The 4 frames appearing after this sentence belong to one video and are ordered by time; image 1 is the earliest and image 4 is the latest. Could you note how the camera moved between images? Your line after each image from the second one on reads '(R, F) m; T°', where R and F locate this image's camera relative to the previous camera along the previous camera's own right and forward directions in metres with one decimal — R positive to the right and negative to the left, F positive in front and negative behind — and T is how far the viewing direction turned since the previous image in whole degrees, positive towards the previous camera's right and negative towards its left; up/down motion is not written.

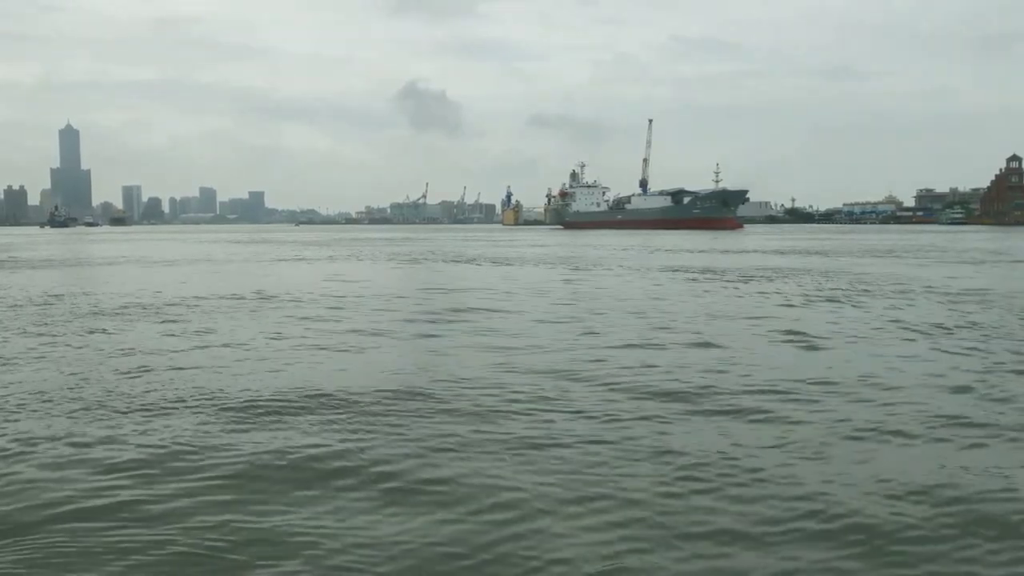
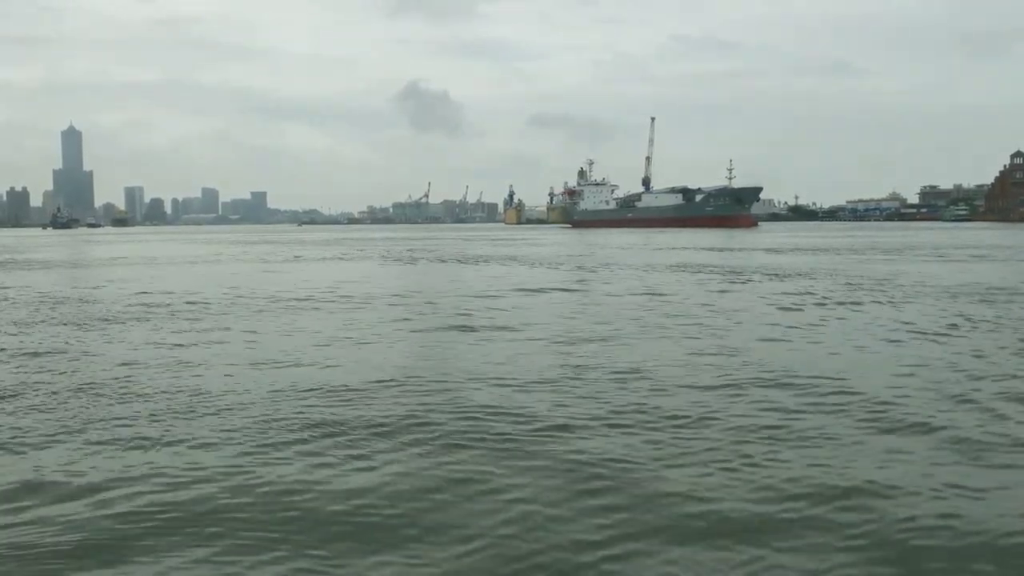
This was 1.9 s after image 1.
(-0.6, +1.1) m; 0°
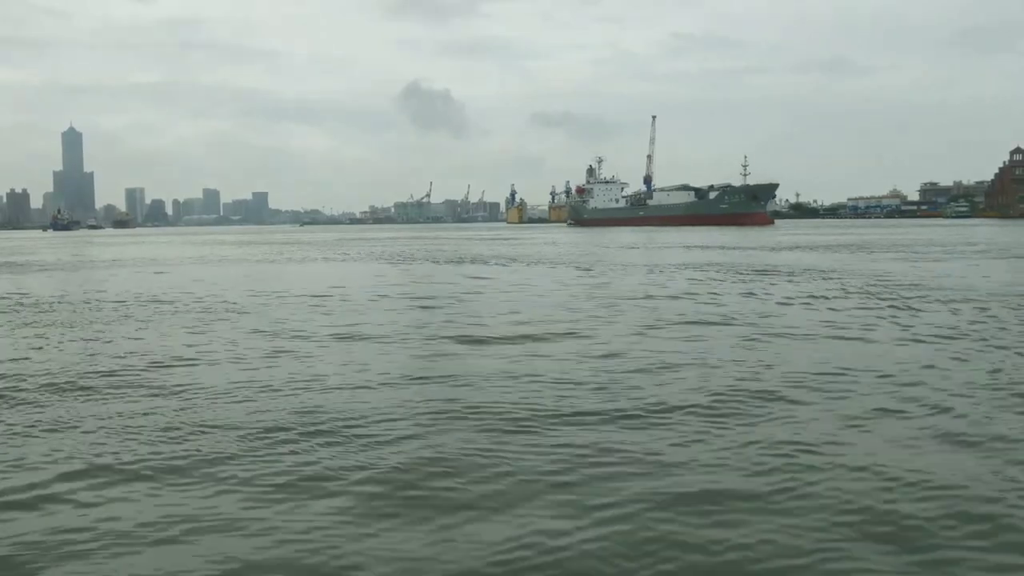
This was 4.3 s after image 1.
(-1.2, +0.3) m; 0°
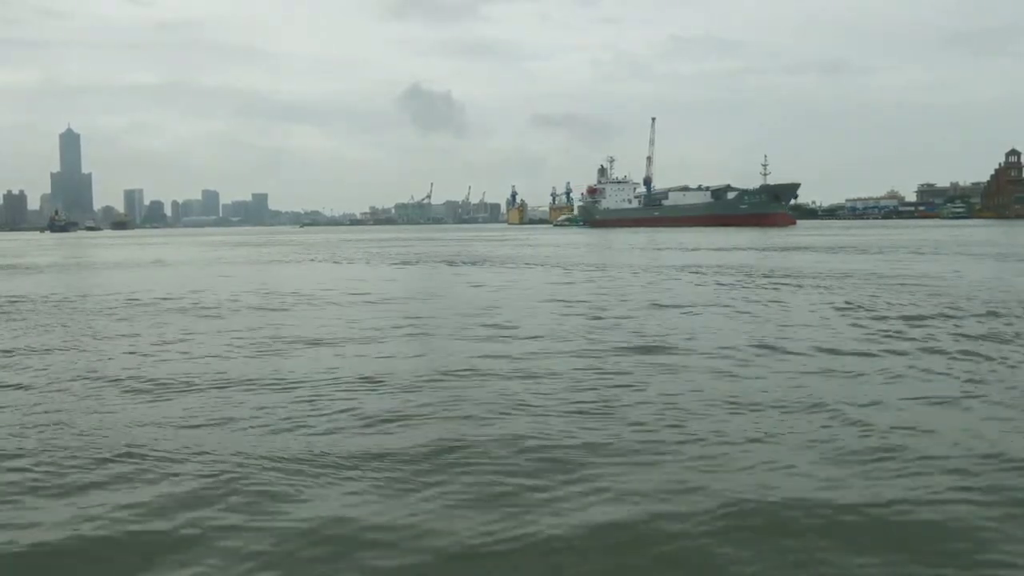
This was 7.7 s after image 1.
(-1.7, +0.6) m; 0°
